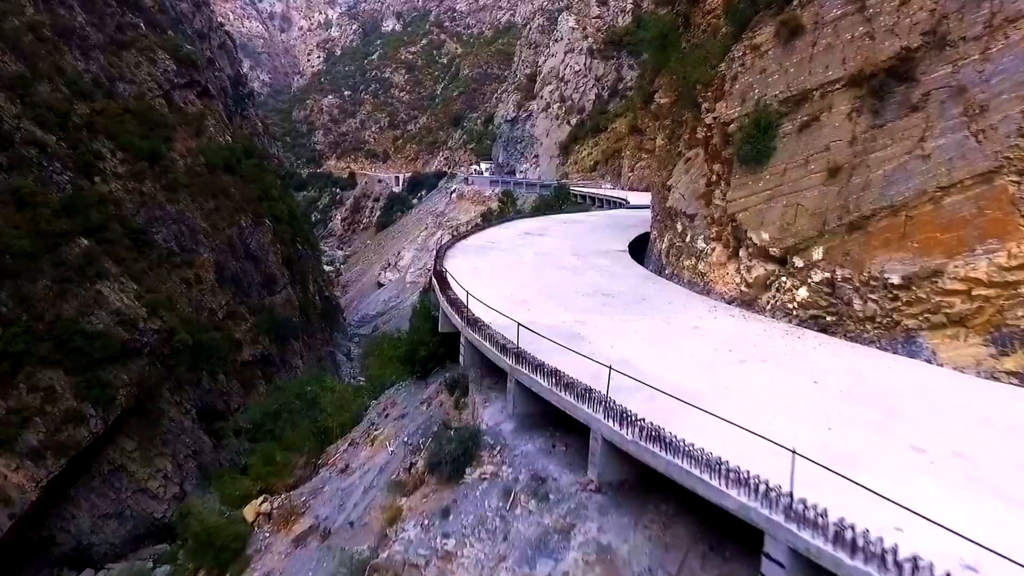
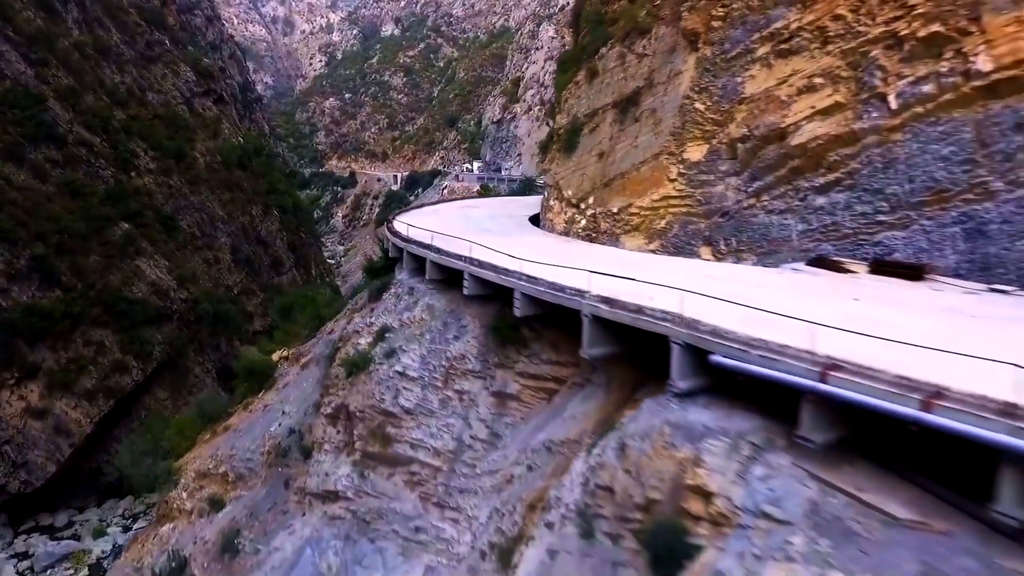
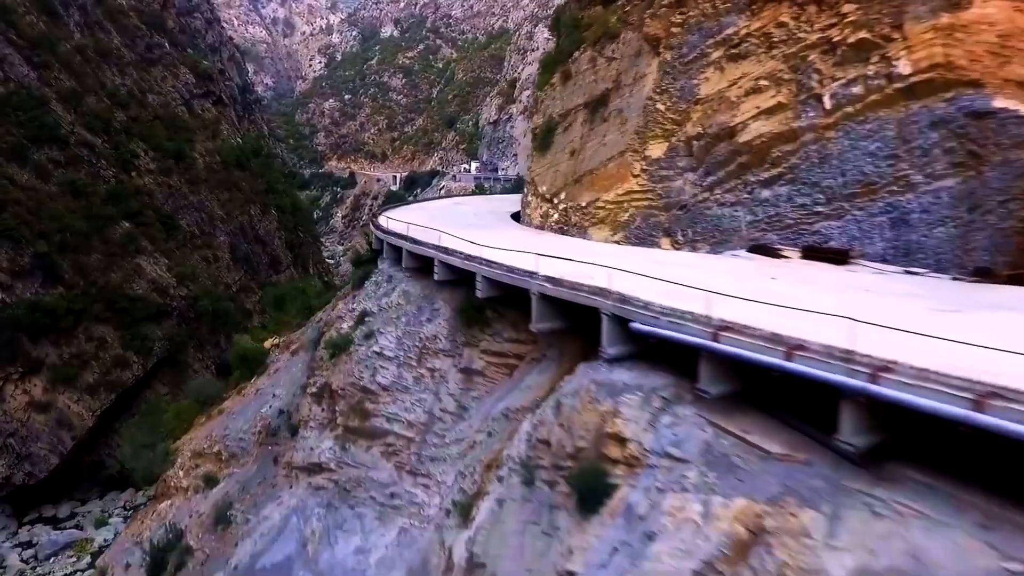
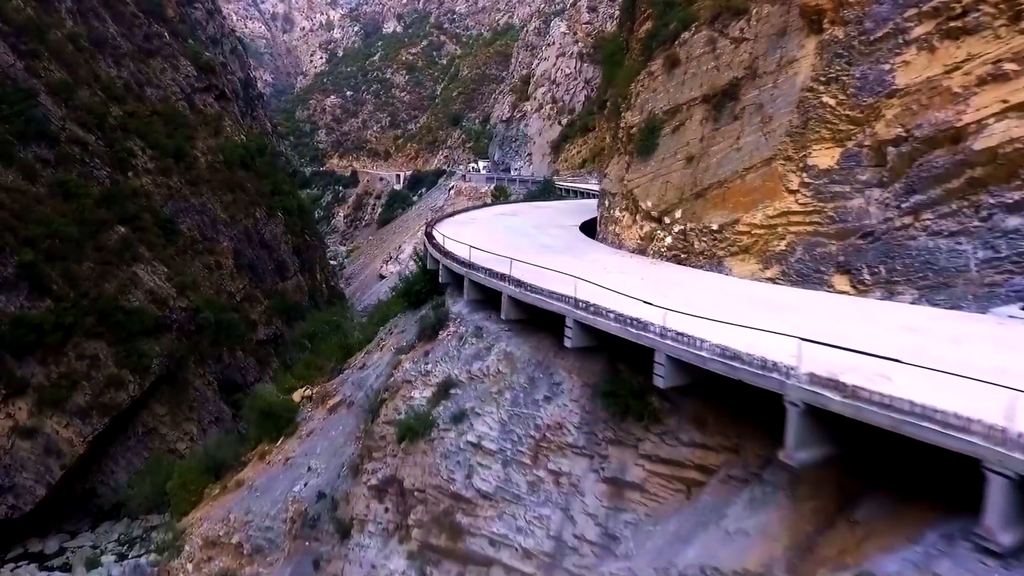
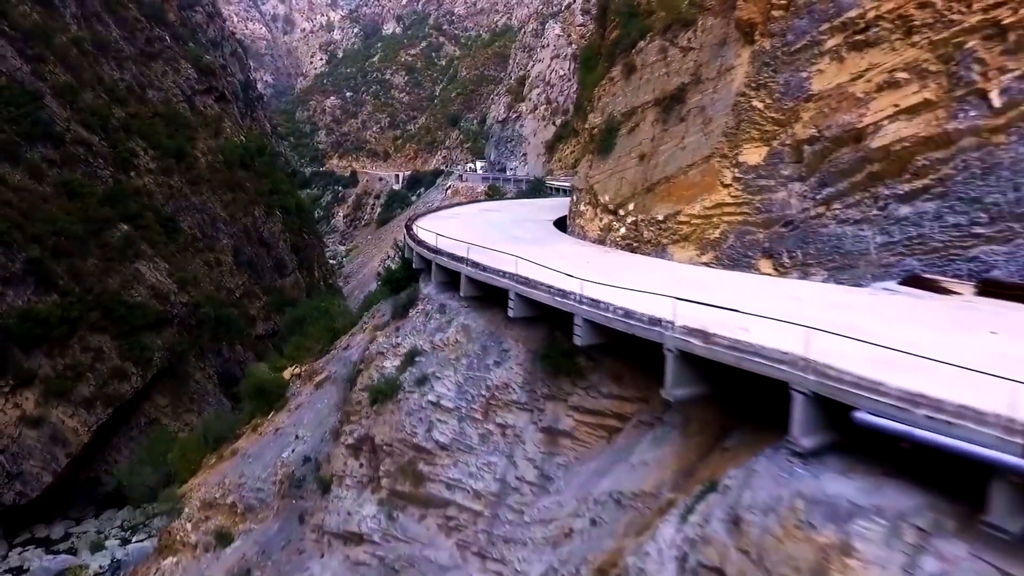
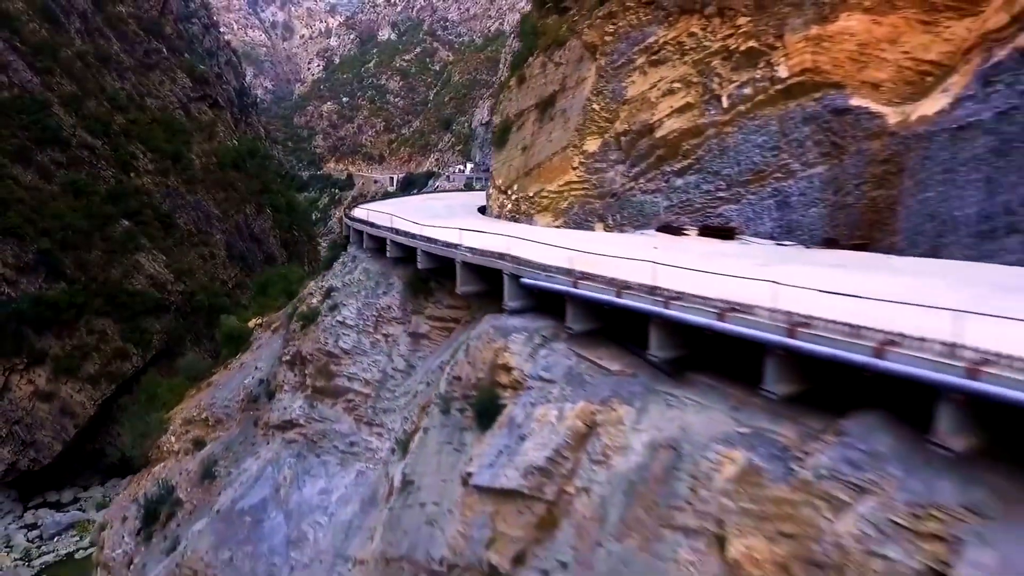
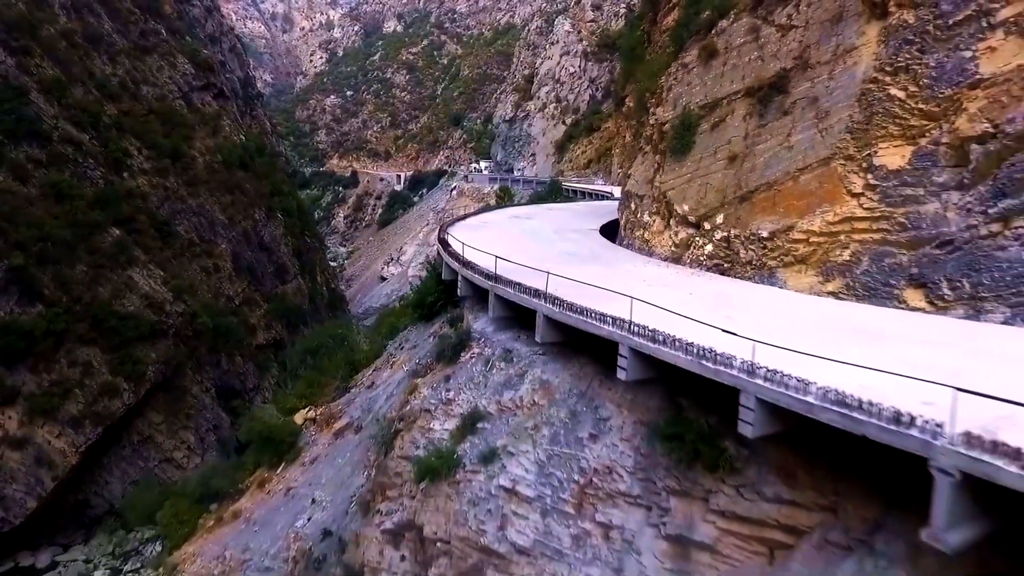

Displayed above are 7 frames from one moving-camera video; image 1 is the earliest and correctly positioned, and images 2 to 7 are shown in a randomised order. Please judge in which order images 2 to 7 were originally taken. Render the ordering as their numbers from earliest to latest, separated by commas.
7, 4, 5, 2, 3, 6
